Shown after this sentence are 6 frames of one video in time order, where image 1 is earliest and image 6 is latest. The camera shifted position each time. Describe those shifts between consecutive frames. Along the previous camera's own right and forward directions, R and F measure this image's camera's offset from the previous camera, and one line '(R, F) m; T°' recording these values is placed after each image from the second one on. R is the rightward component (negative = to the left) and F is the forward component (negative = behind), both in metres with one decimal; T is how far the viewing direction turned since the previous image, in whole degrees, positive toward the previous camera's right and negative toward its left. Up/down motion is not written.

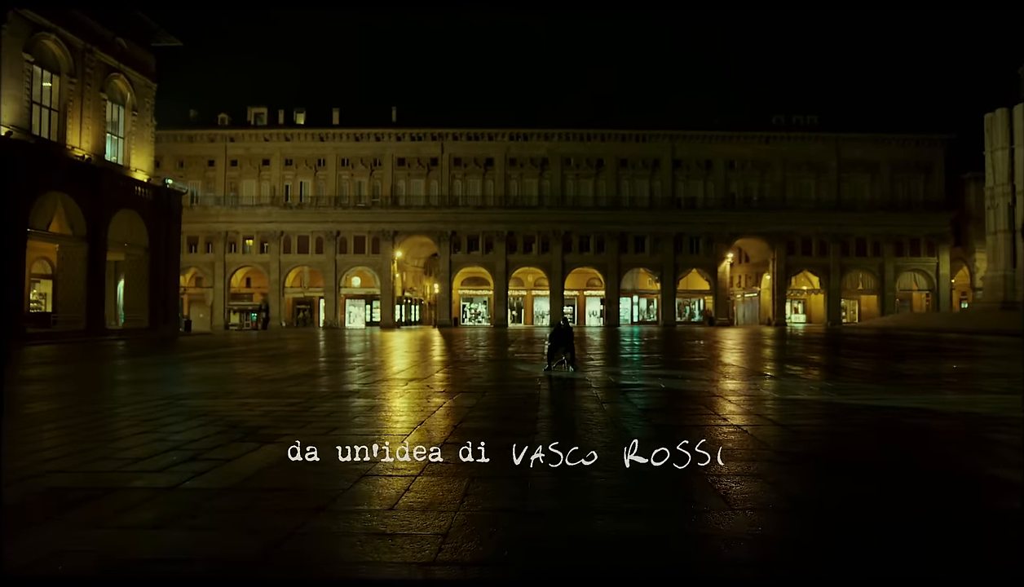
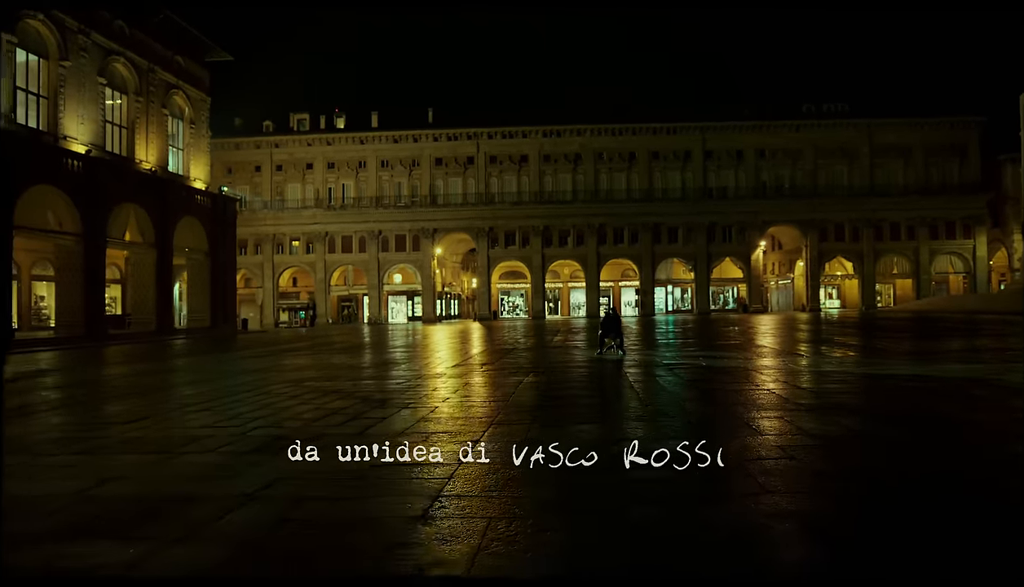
(-0.4, -1.3) m; -3°
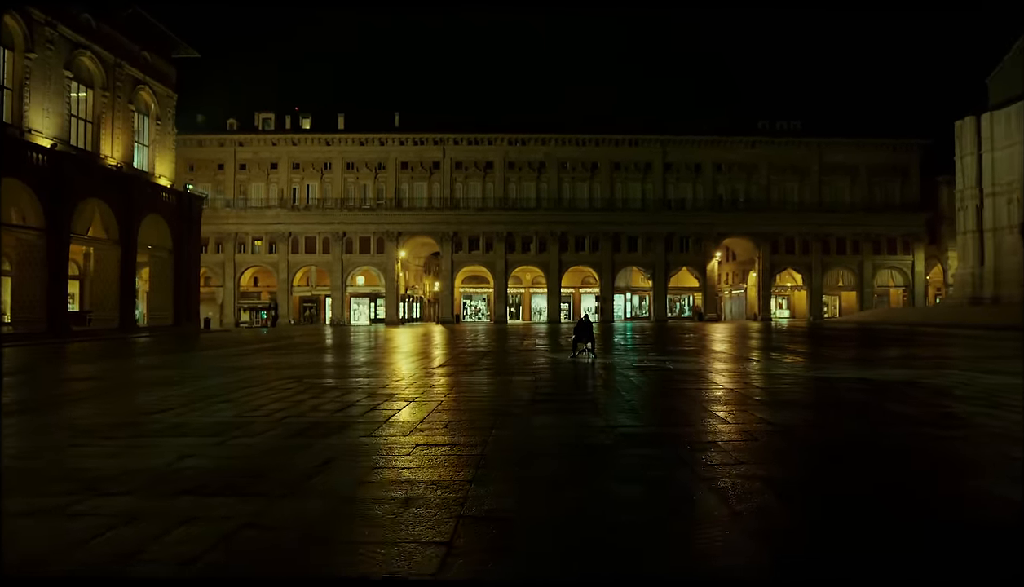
(-0.4, -0.7) m; +4°
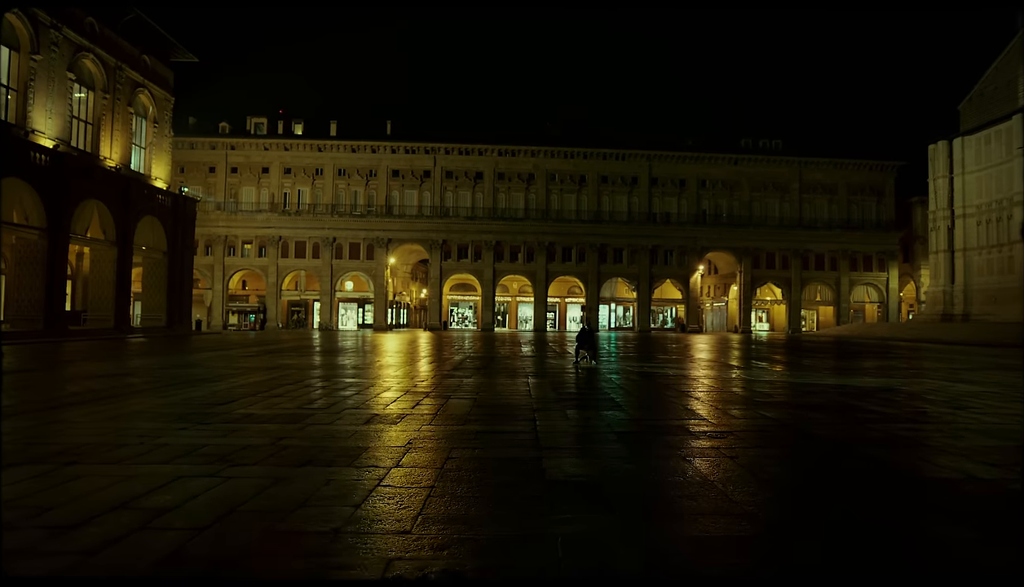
(-0.5, -0.8) m; +2°
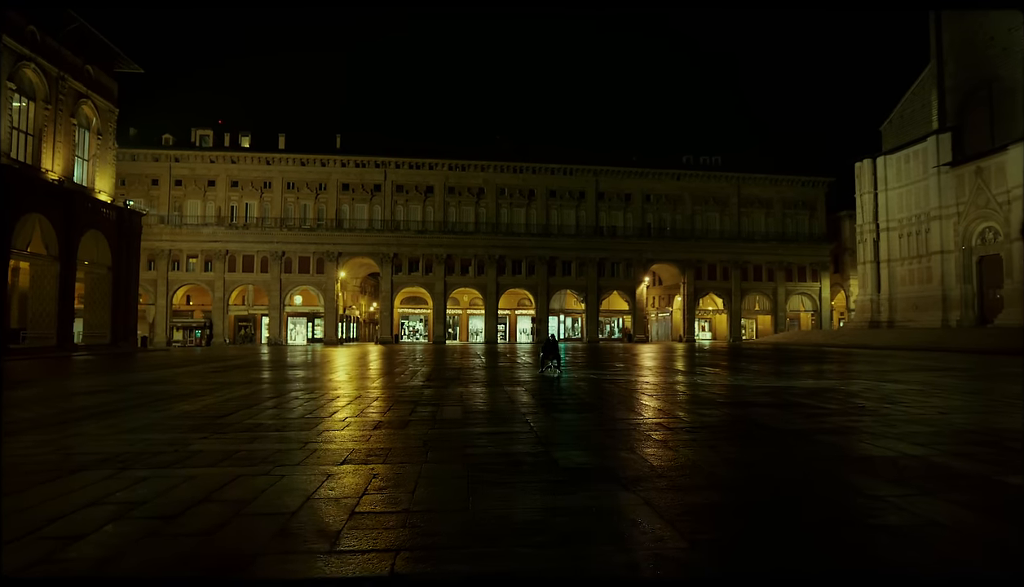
(-0.4, -0.6) m; +5°
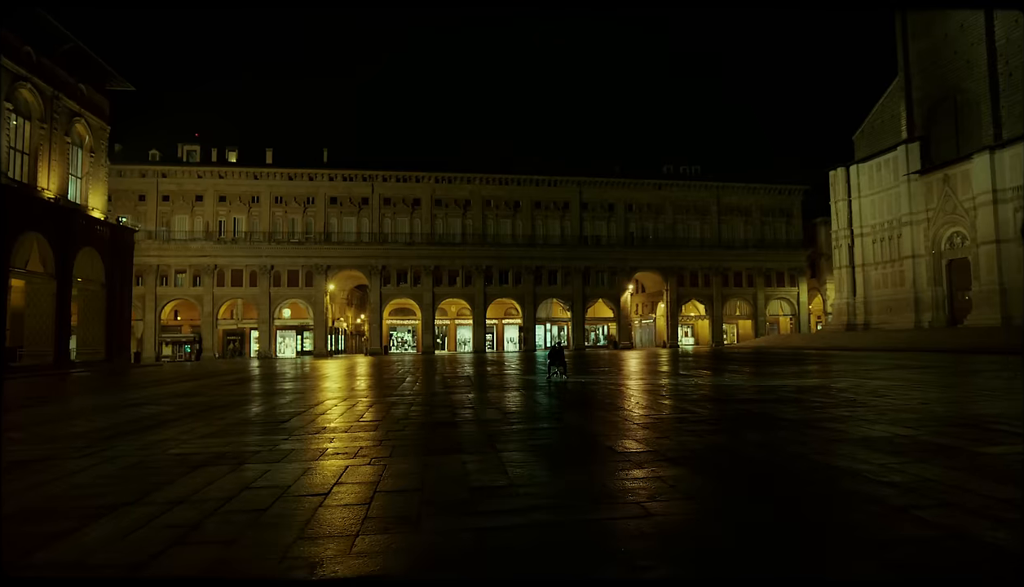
(-0.6, -0.8) m; +2°
